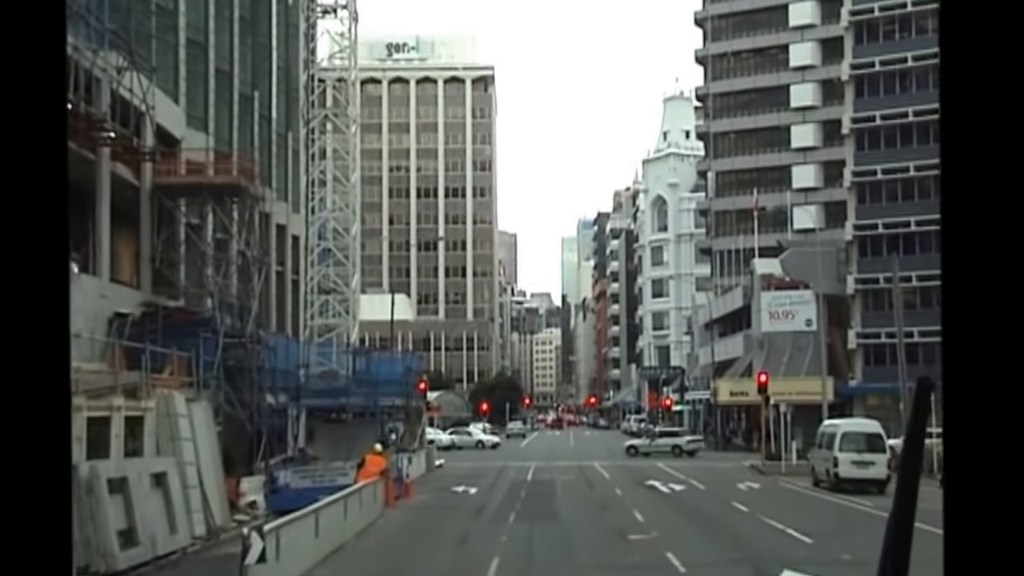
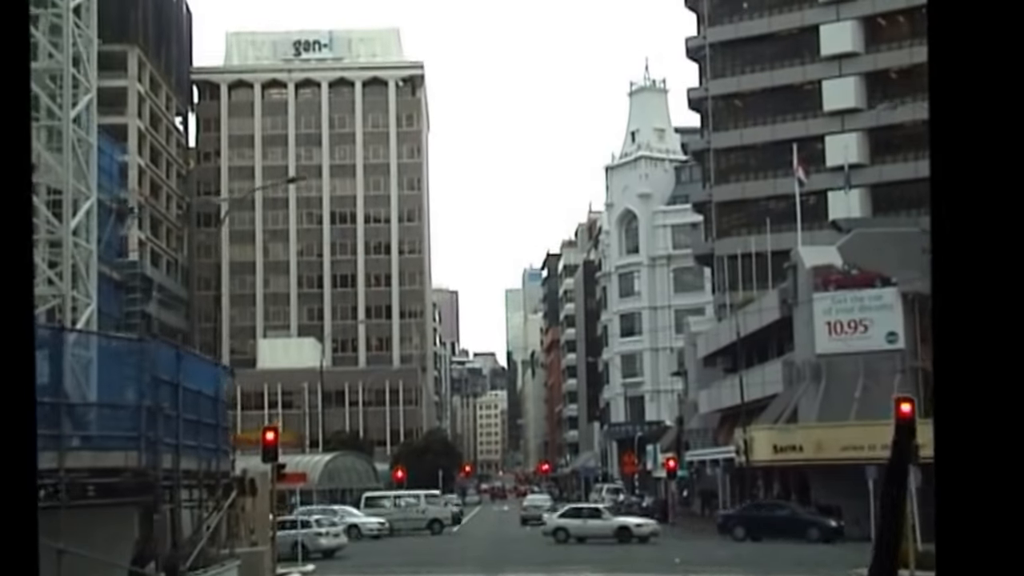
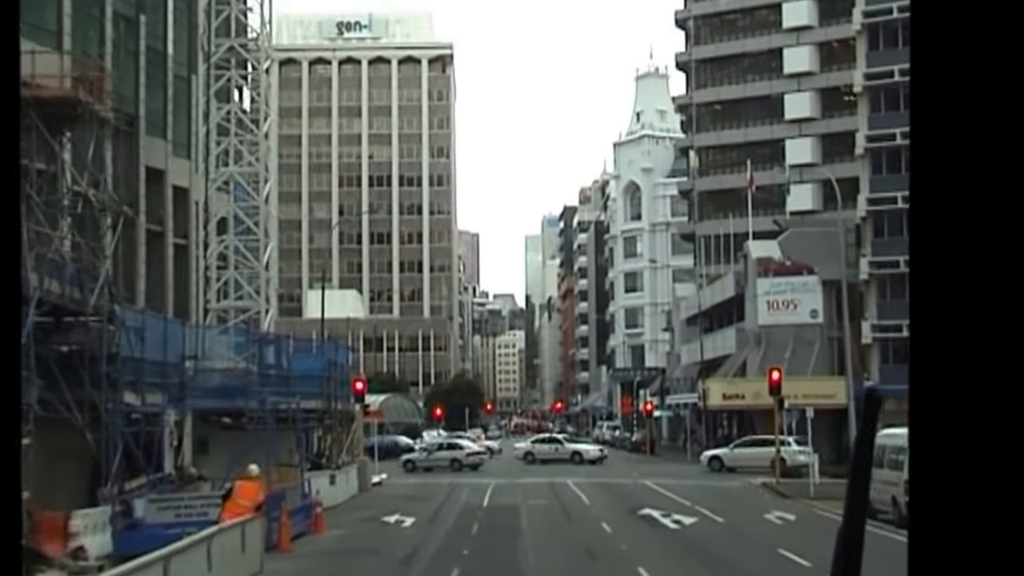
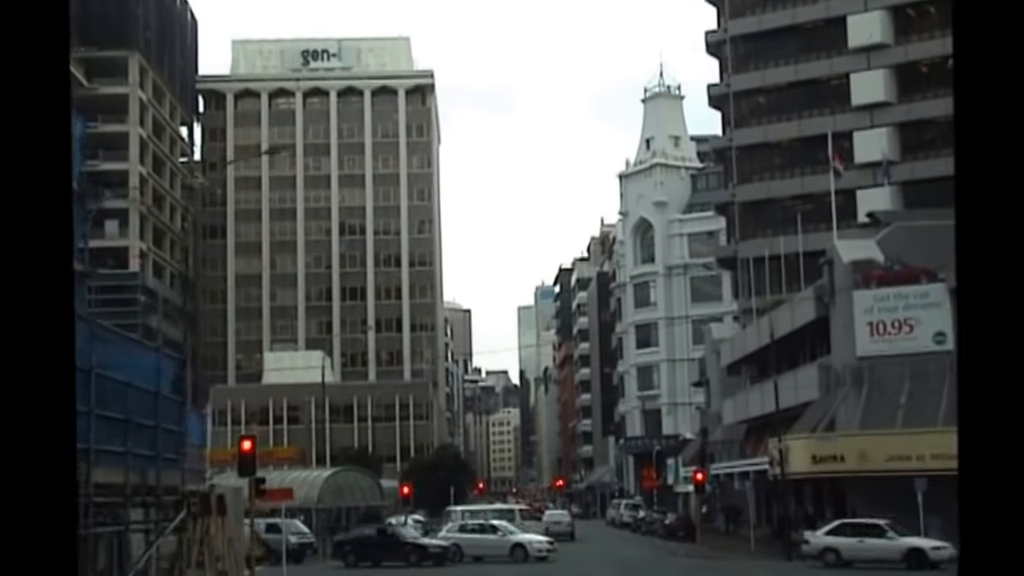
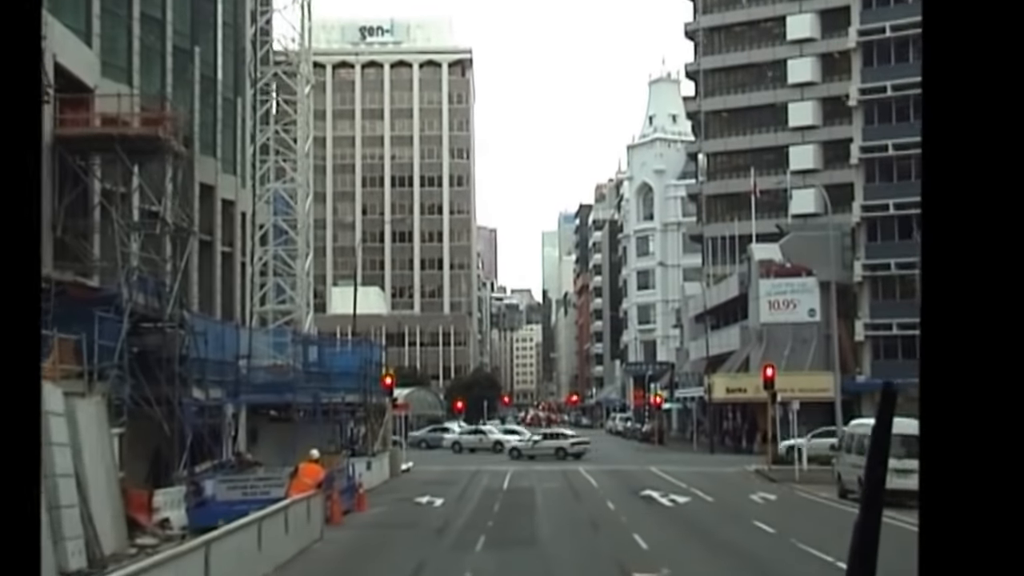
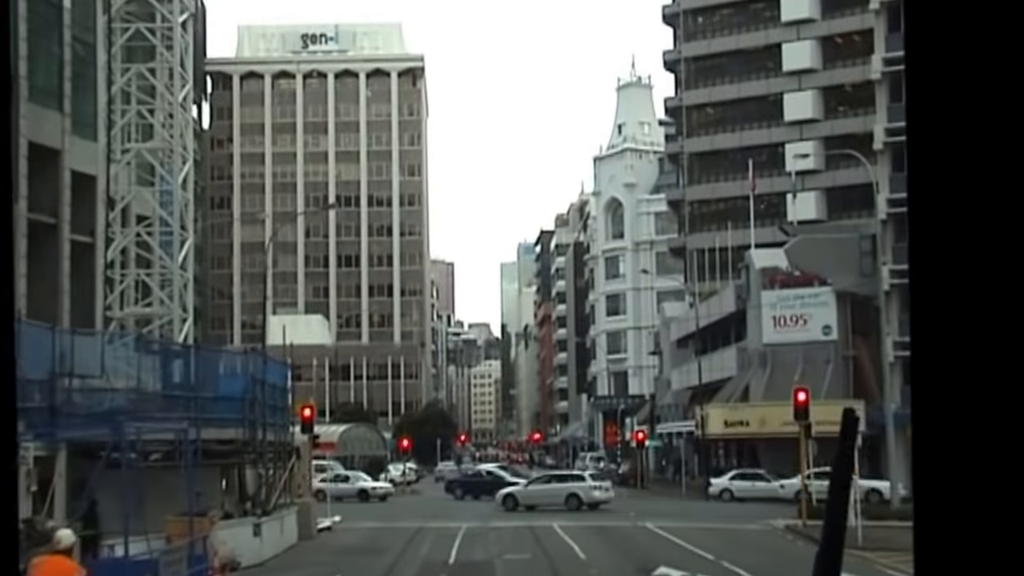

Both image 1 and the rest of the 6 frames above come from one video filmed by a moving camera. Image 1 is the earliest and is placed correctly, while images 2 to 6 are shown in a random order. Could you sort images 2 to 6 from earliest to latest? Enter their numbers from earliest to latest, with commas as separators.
5, 3, 6, 2, 4
